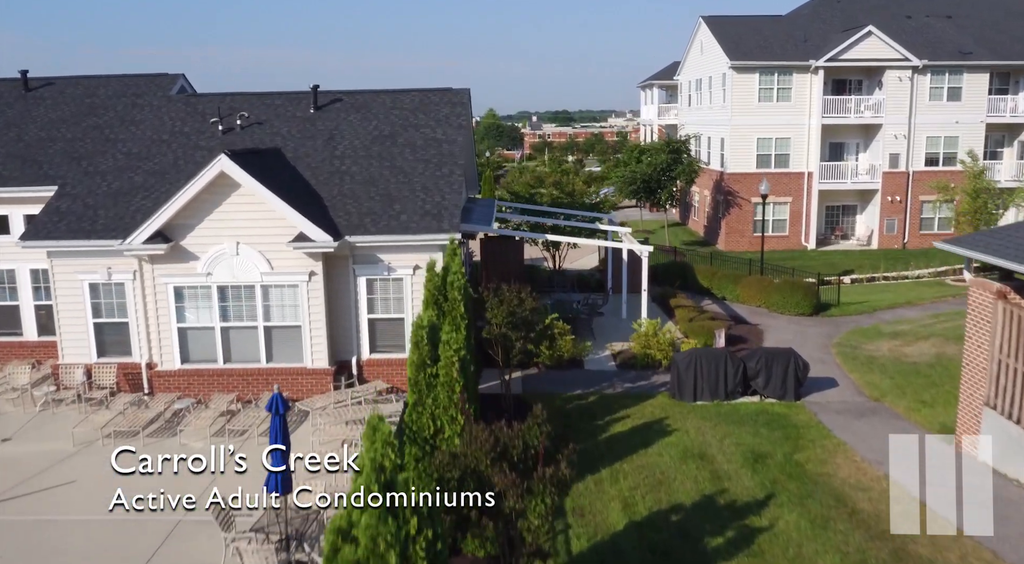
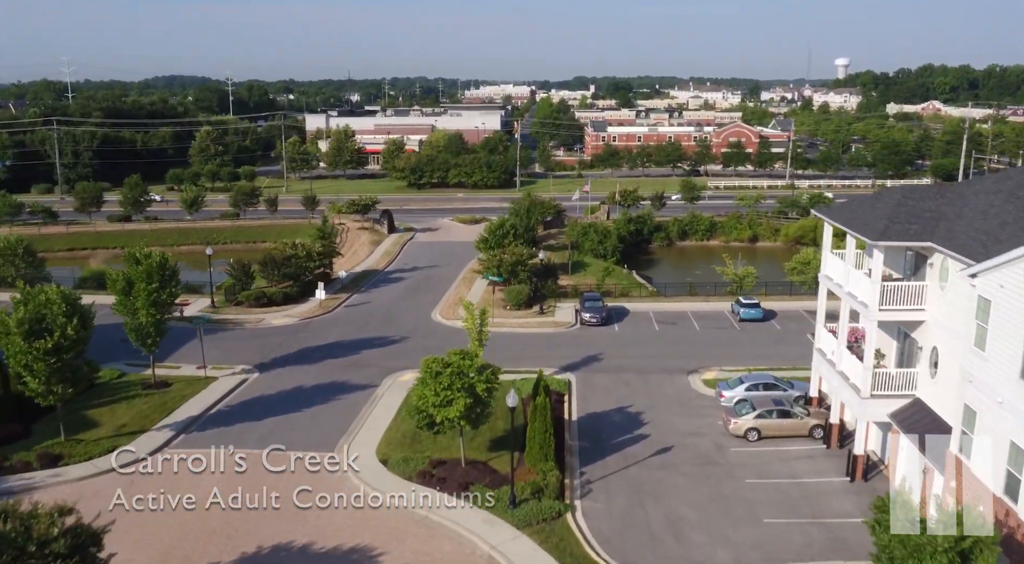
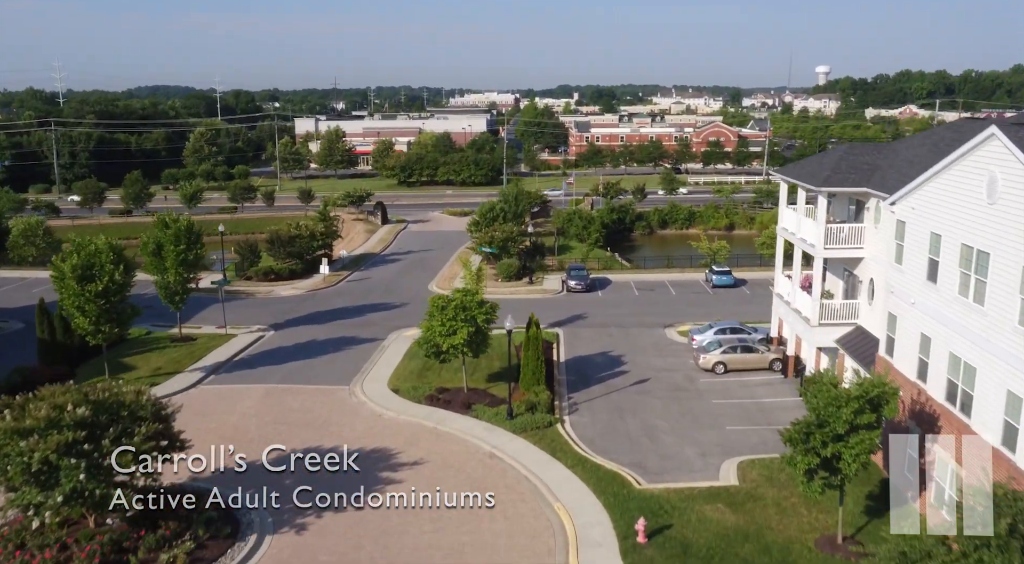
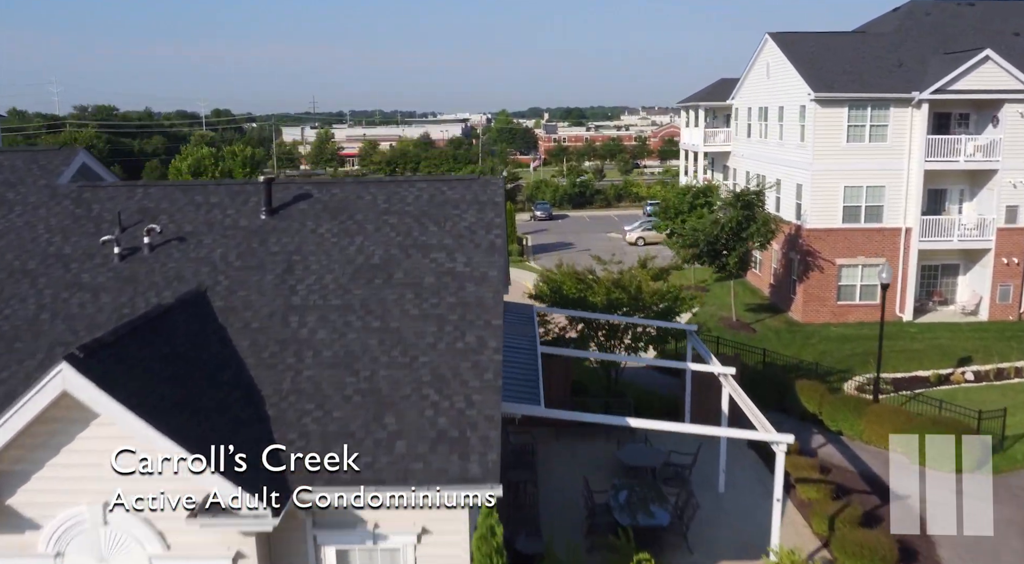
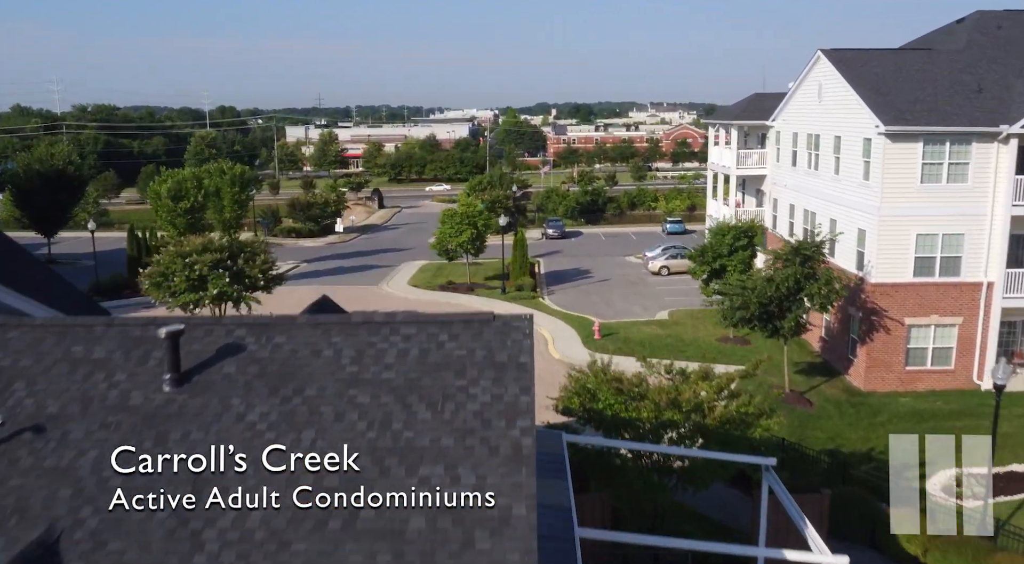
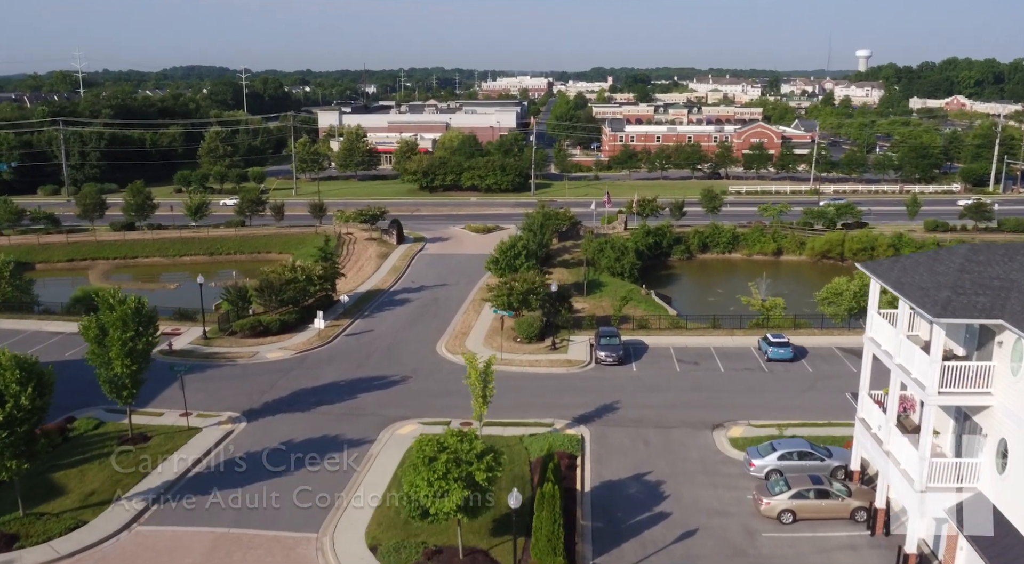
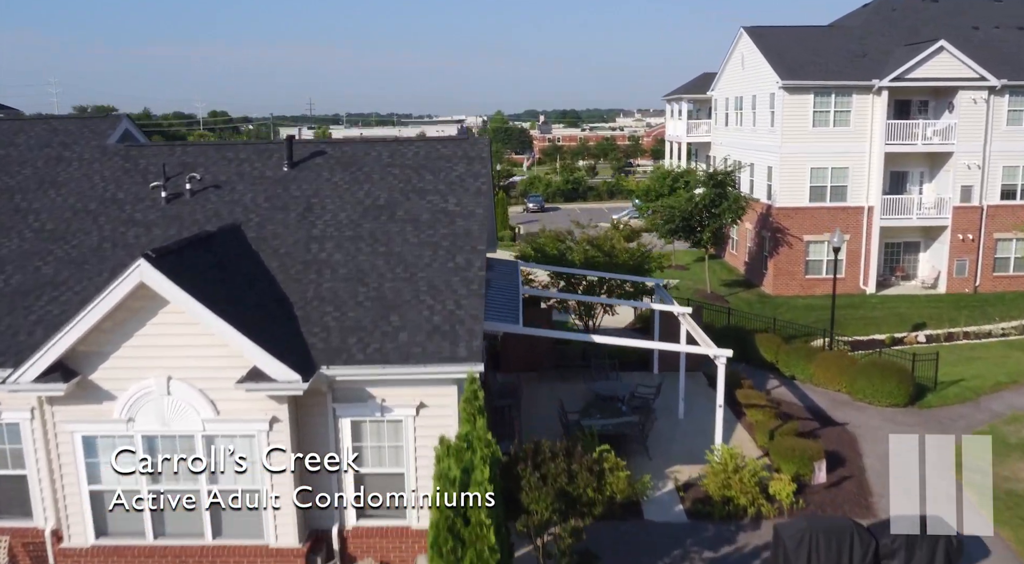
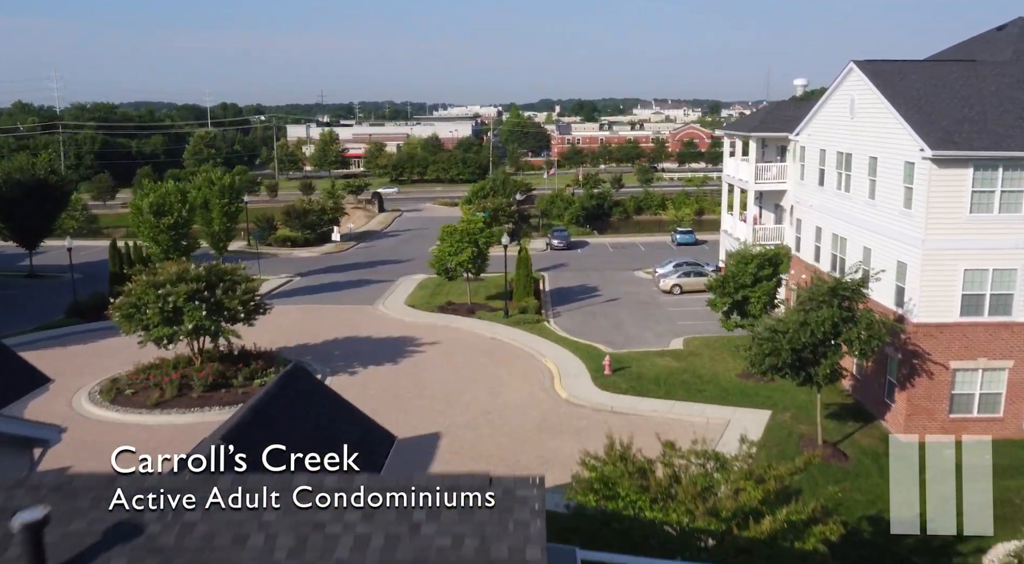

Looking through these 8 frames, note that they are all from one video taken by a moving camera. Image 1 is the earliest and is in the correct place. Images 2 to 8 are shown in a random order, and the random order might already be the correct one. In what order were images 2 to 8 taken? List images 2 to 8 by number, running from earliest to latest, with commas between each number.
7, 4, 5, 8, 3, 2, 6
